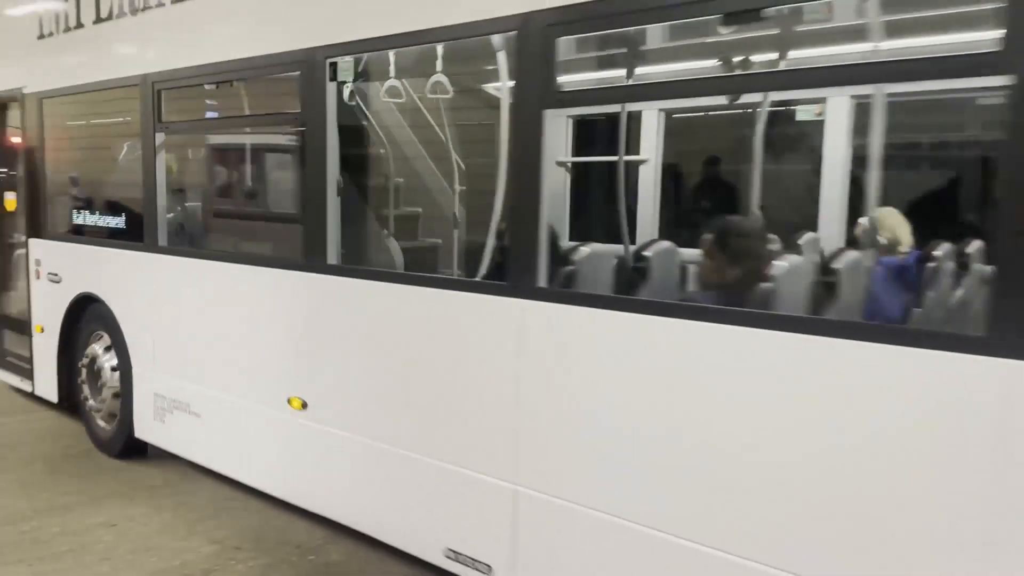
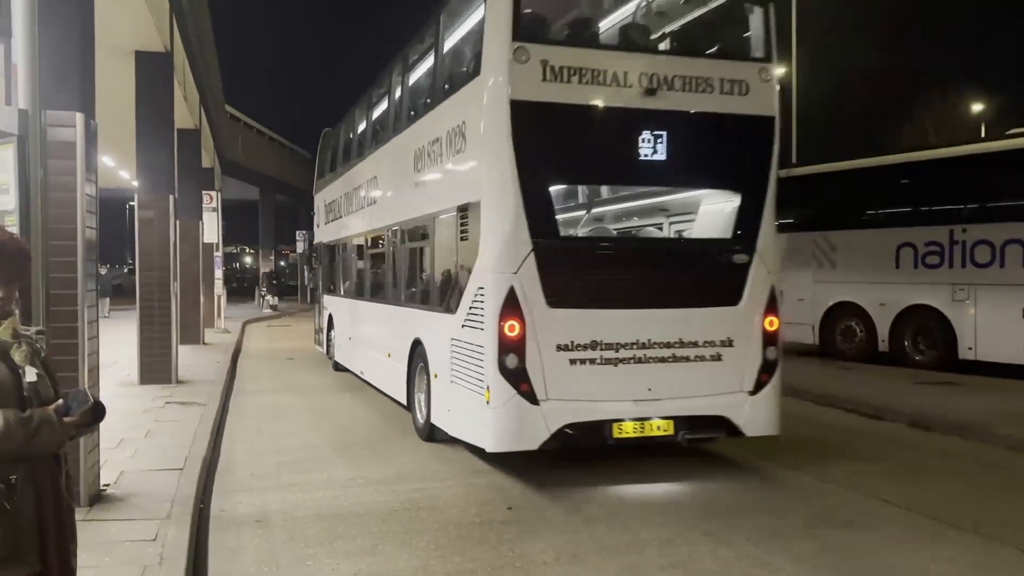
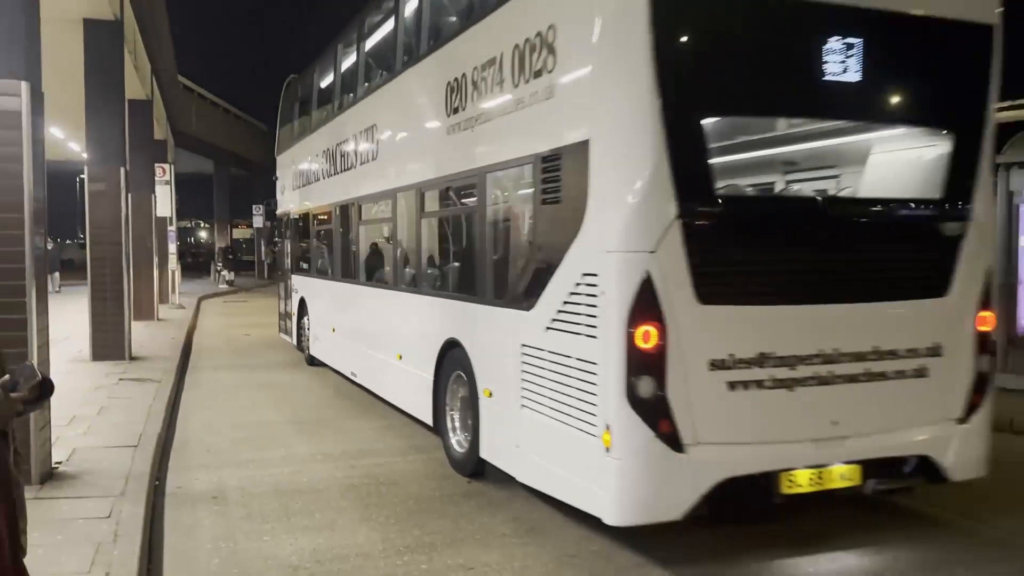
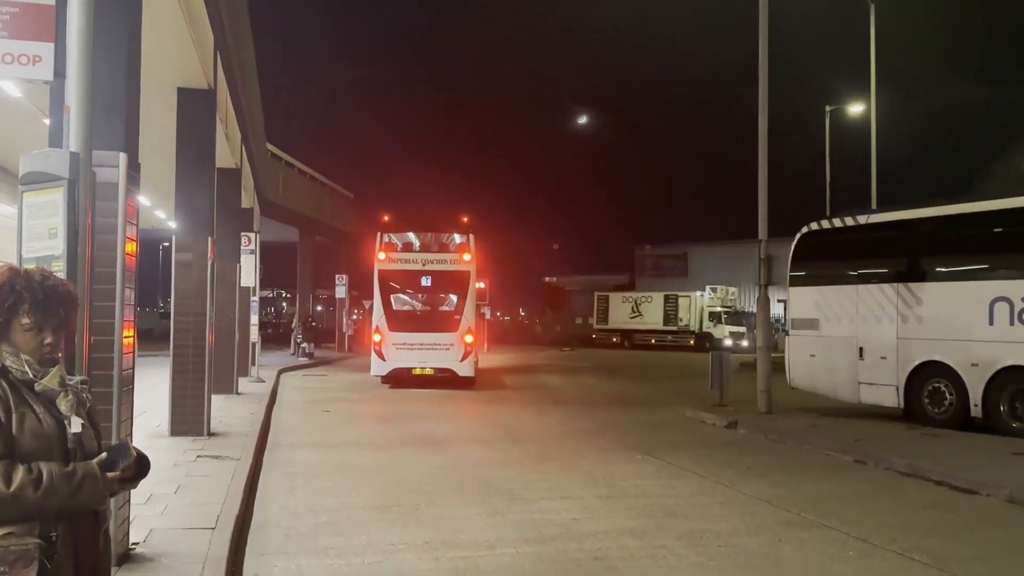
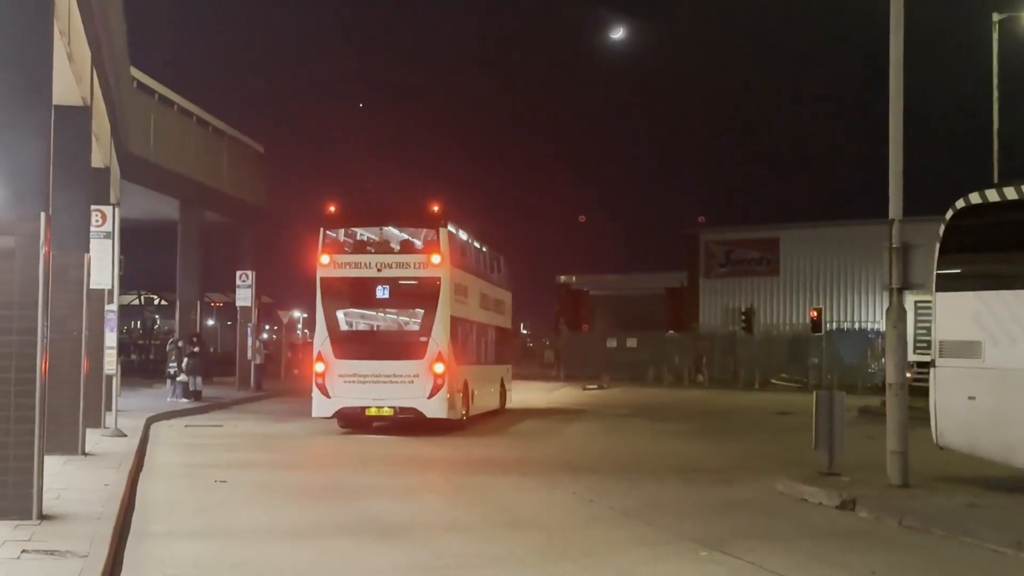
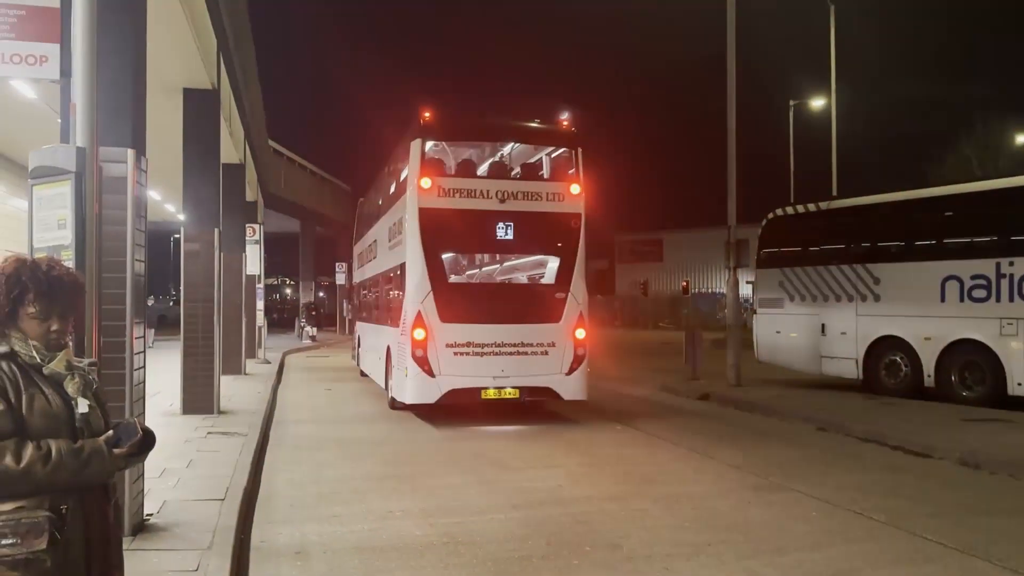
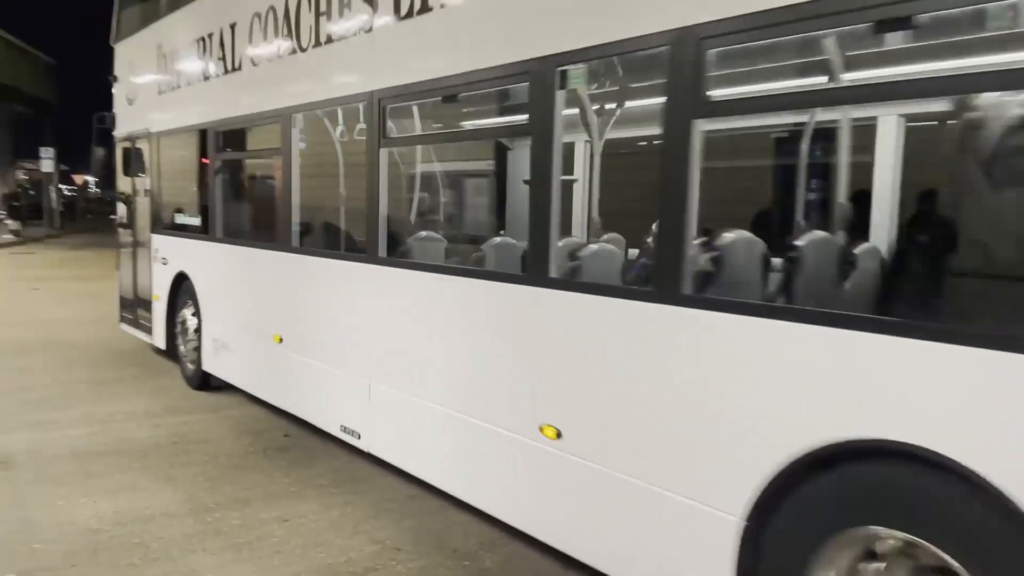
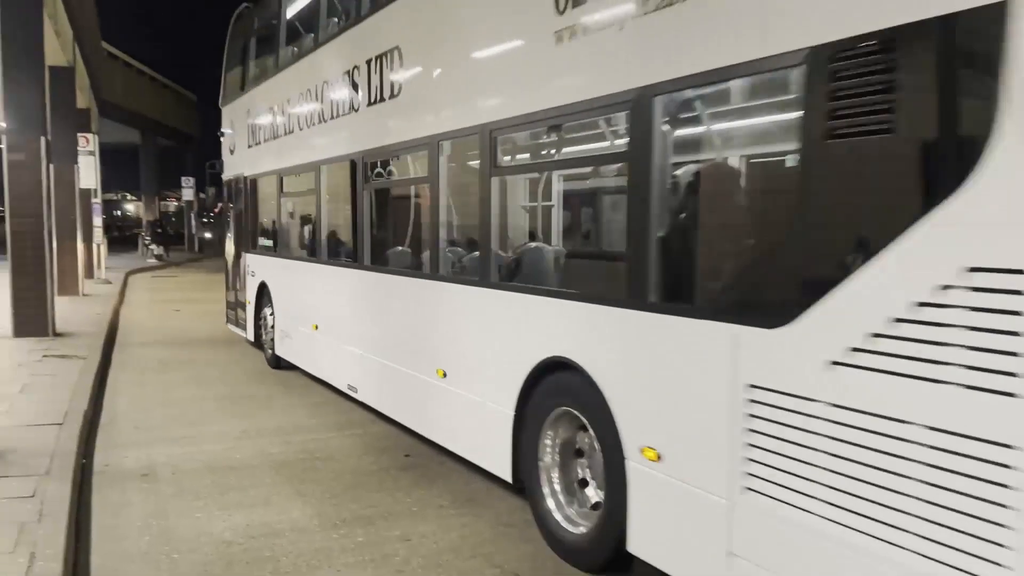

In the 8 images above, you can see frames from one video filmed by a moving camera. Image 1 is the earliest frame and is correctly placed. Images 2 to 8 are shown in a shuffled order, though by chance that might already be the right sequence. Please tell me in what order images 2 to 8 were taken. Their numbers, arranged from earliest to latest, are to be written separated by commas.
7, 8, 3, 2, 6, 4, 5
